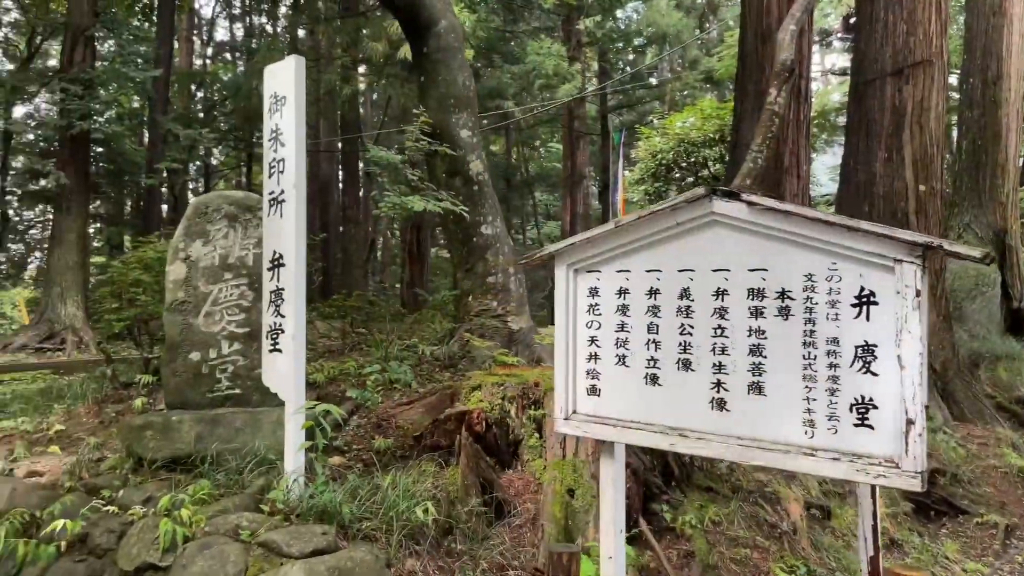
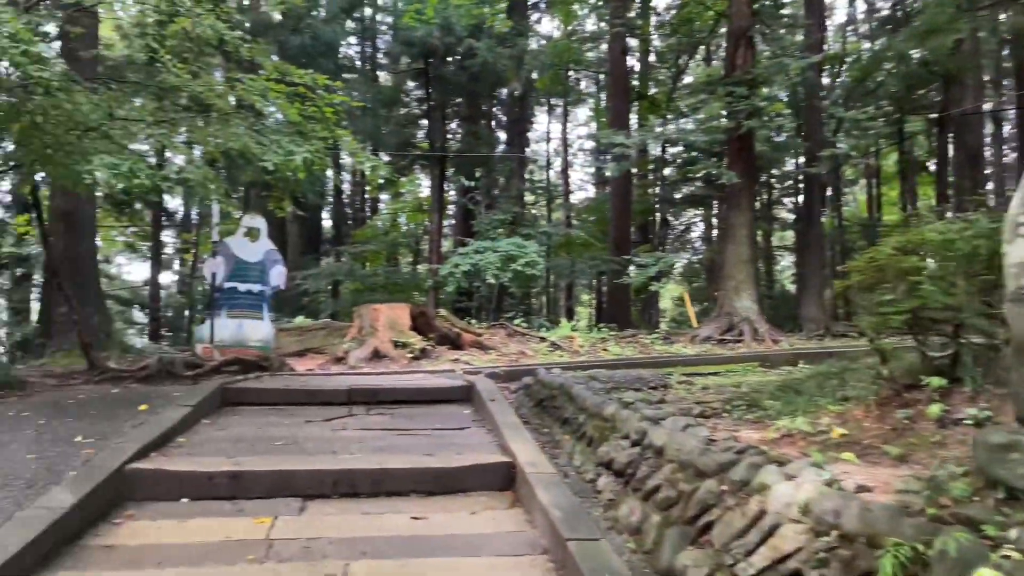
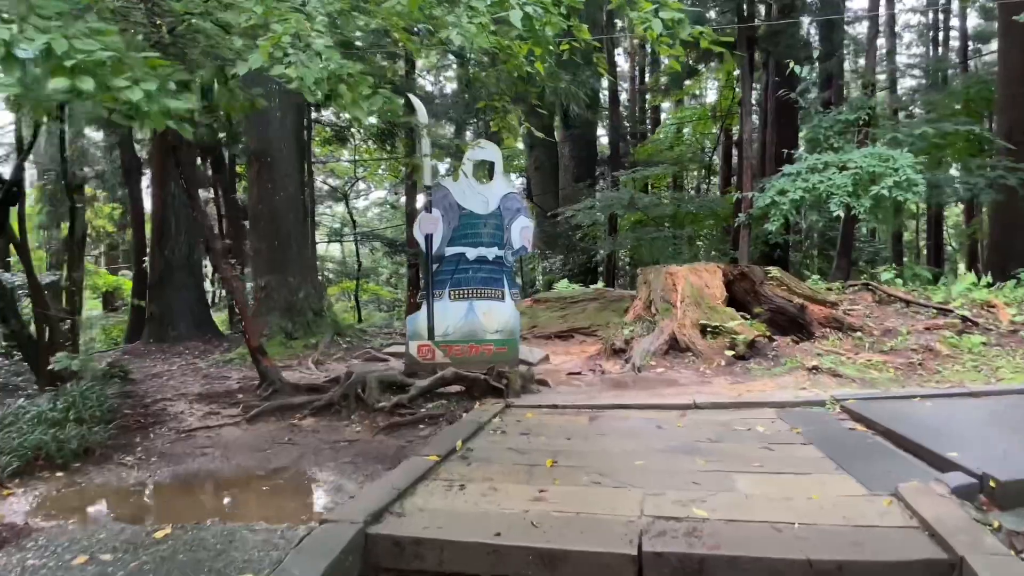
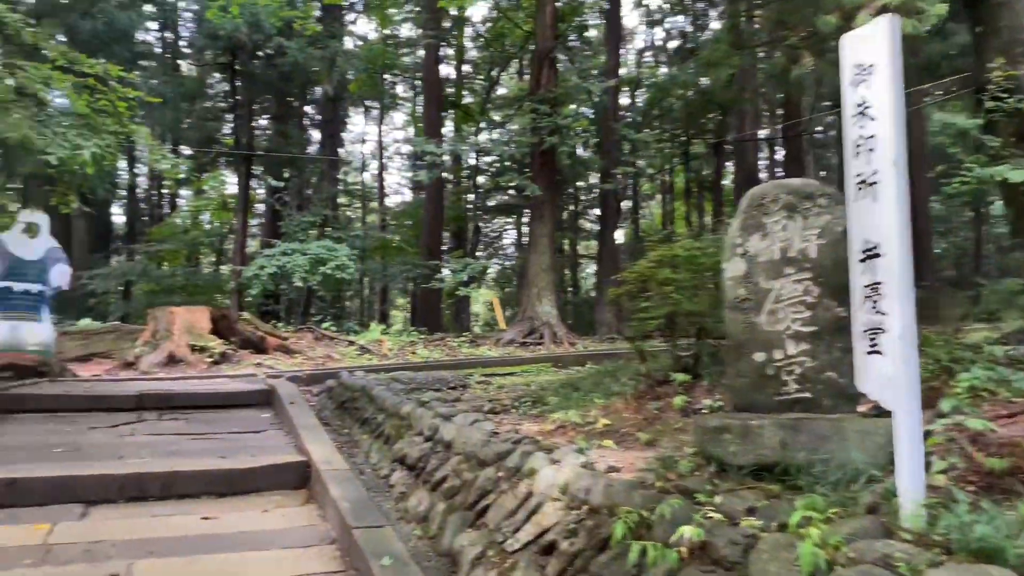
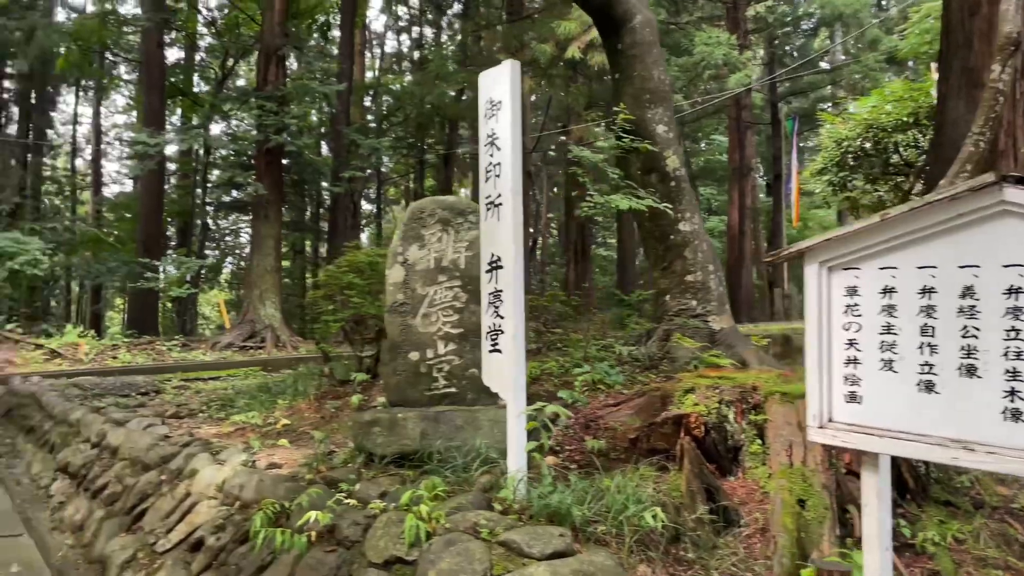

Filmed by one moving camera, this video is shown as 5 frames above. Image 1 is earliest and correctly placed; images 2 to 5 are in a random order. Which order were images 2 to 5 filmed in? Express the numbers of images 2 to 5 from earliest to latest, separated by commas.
5, 4, 2, 3
